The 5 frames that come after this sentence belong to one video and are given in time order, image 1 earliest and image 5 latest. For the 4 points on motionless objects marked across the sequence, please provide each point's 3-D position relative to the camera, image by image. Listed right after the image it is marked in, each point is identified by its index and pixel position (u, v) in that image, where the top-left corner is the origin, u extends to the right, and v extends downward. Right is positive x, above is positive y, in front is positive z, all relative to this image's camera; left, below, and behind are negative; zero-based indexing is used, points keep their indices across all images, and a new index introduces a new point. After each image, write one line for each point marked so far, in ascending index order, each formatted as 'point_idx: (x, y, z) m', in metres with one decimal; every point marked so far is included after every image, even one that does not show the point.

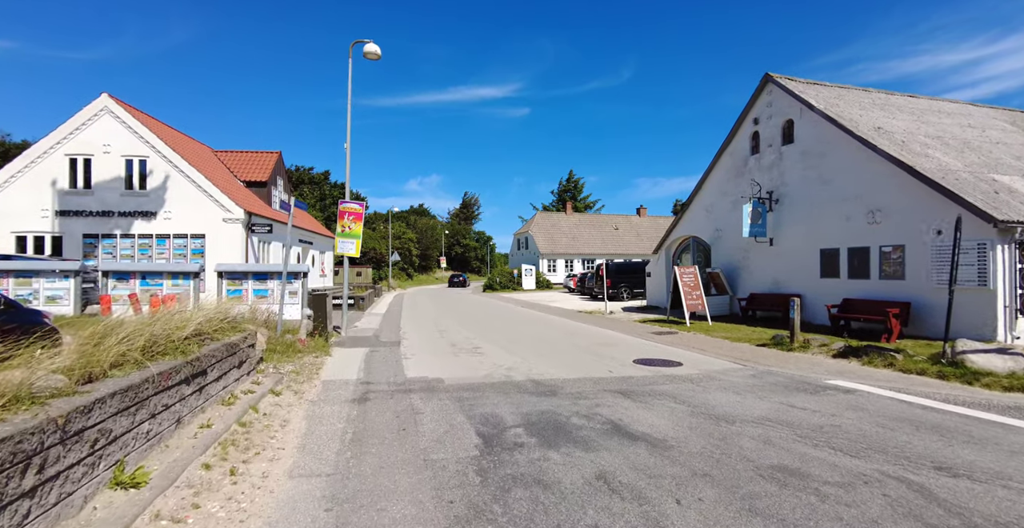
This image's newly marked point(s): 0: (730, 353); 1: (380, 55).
0: (+4.4, -1.8, +10.2) m
1: (-3.3, +5.3, +12.6) m
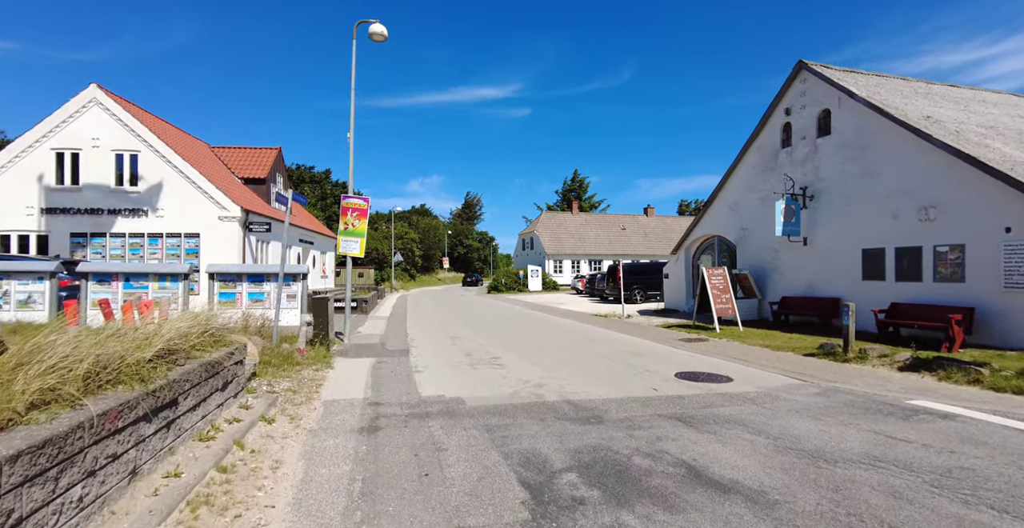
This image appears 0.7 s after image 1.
0: (+4.8, -1.8, +9.1) m
1: (-2.9, +5.2, +11.6) m
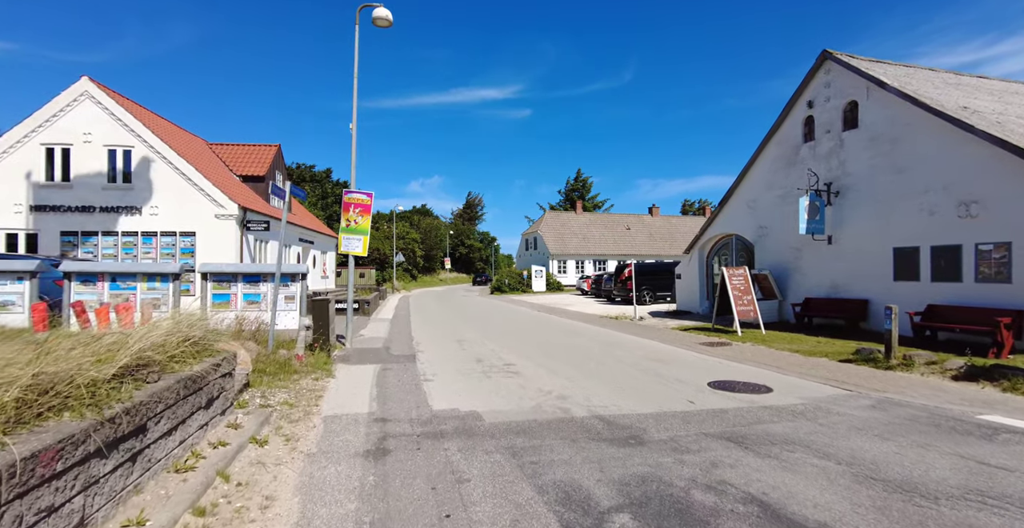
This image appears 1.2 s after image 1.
0: (+5.1, -1.8, +8.4) m
1: (-2.6, +5.2, +10.9) m
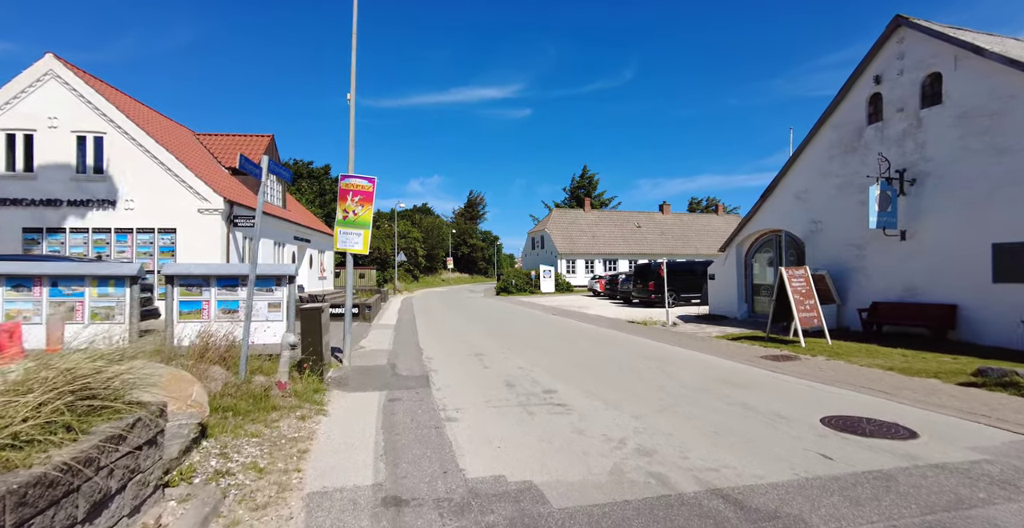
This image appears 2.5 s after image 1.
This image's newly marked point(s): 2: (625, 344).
0: (+5.7, -1.8, +6.5) m
1: (-2.0, +5.2, +9.0) m
2: (+2.7, -1.9, +12.1) m
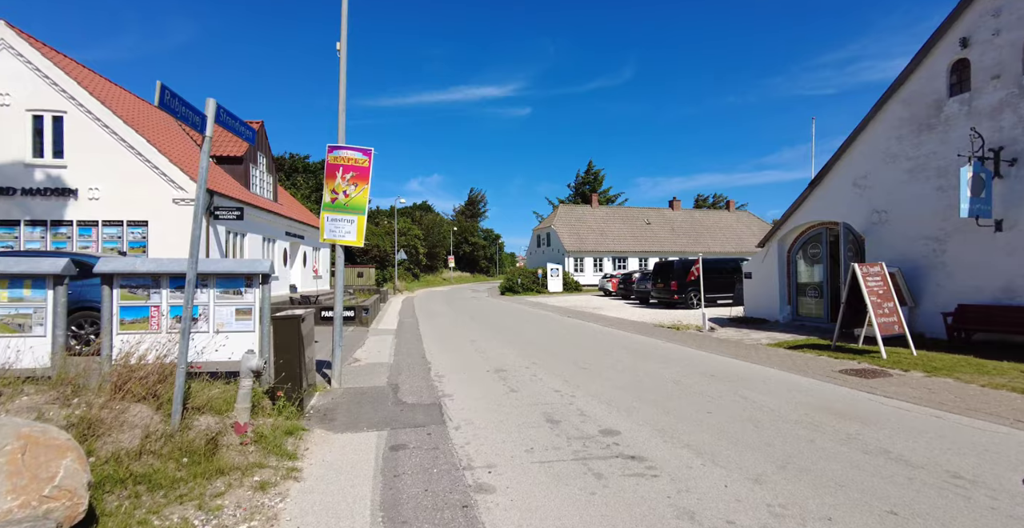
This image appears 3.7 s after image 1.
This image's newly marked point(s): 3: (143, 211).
0: (+6.2, -1.7, +4.6) m
1: (-1.6, +5.3, +7.1) m
2: (+3.1, -1.8, +10.2) m
3: (-10.5, +1.5, +14.3) m
